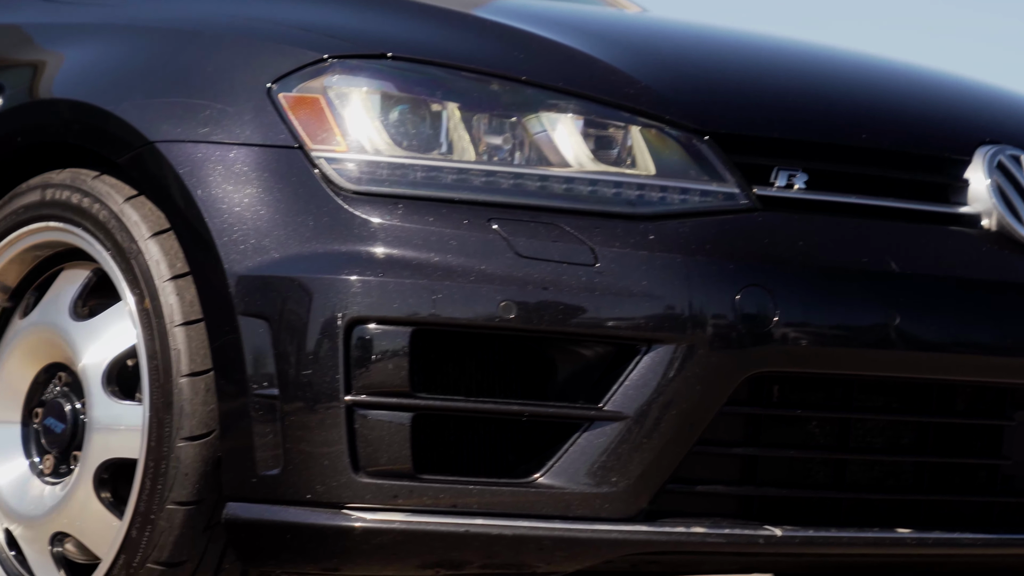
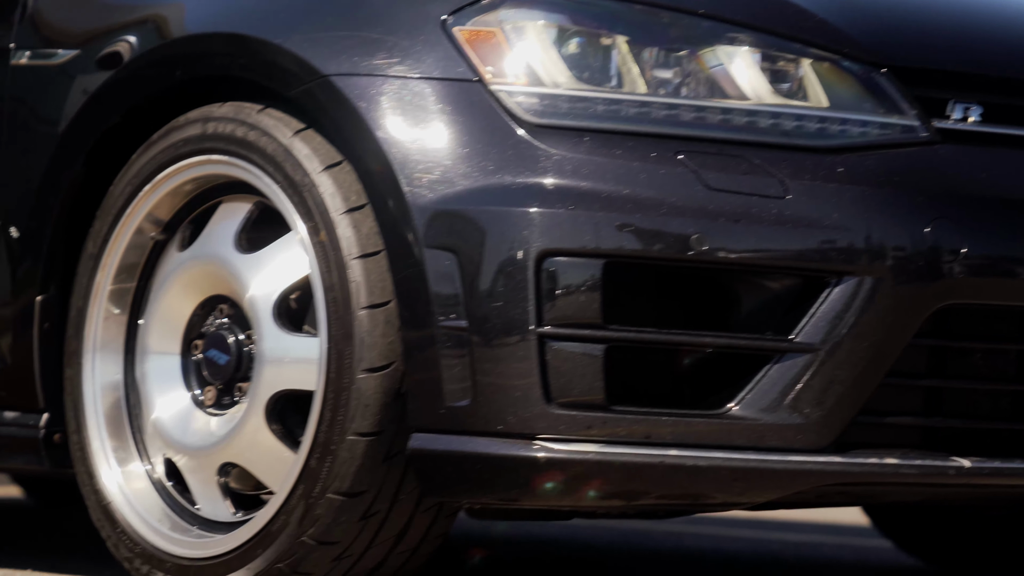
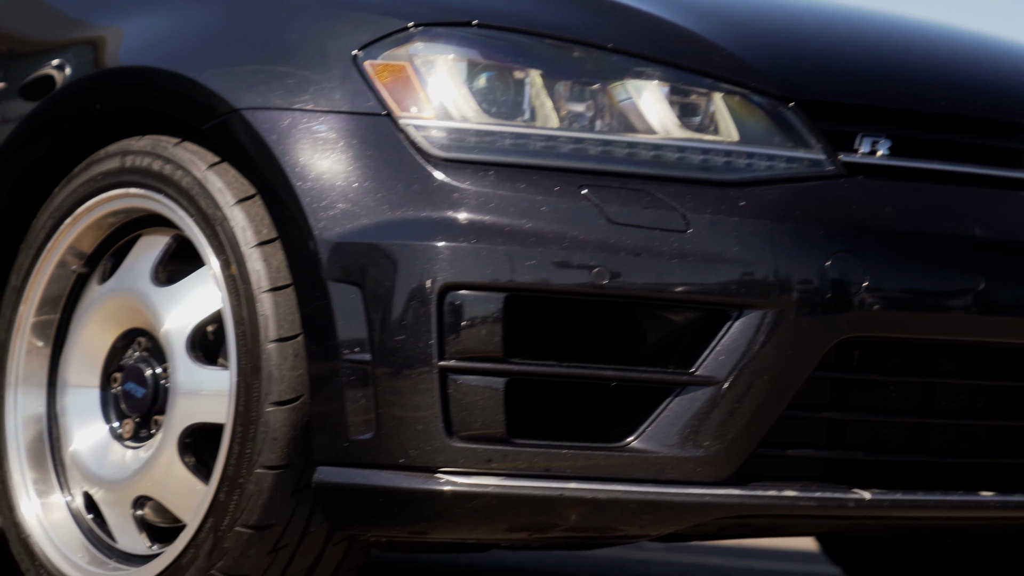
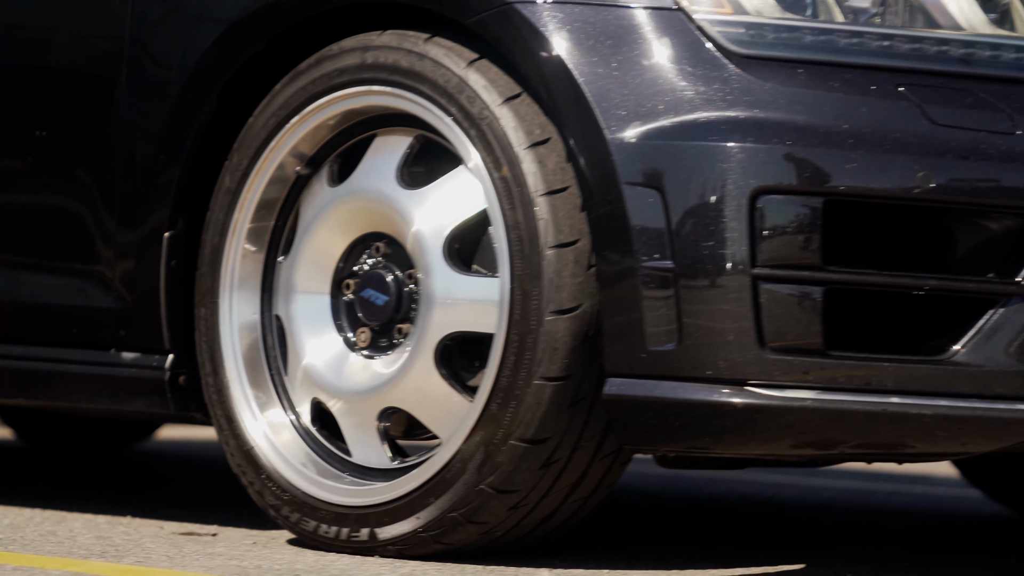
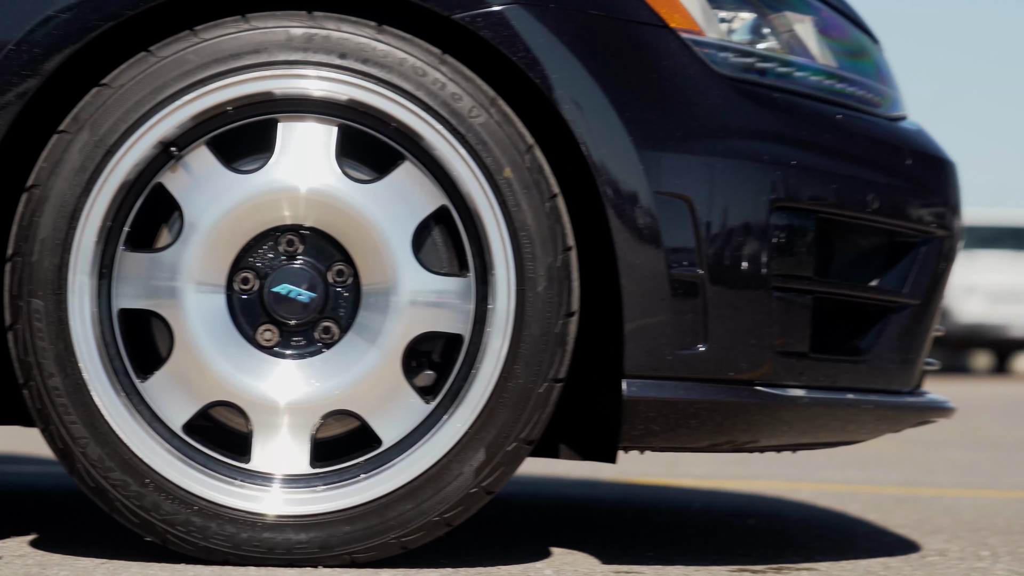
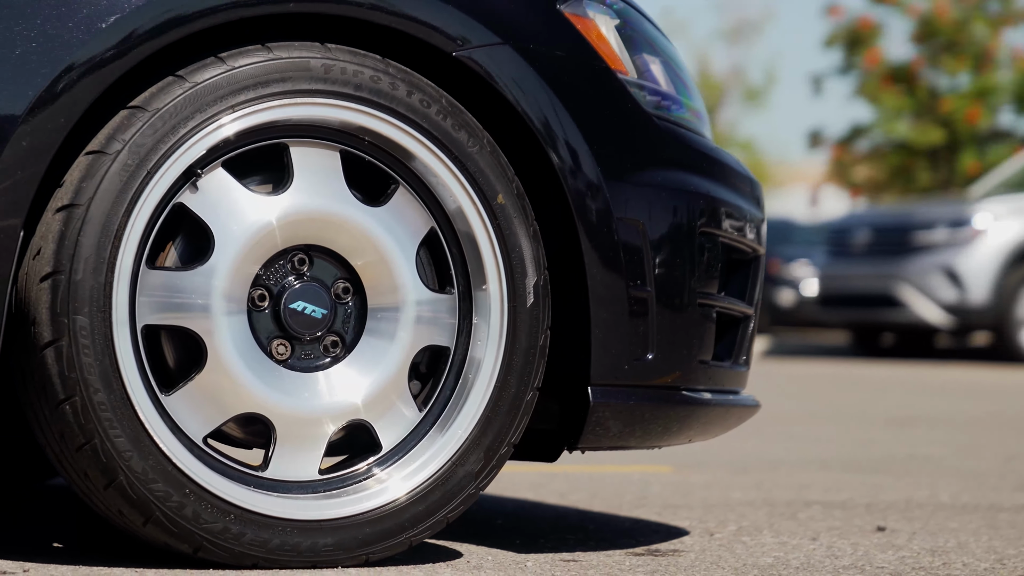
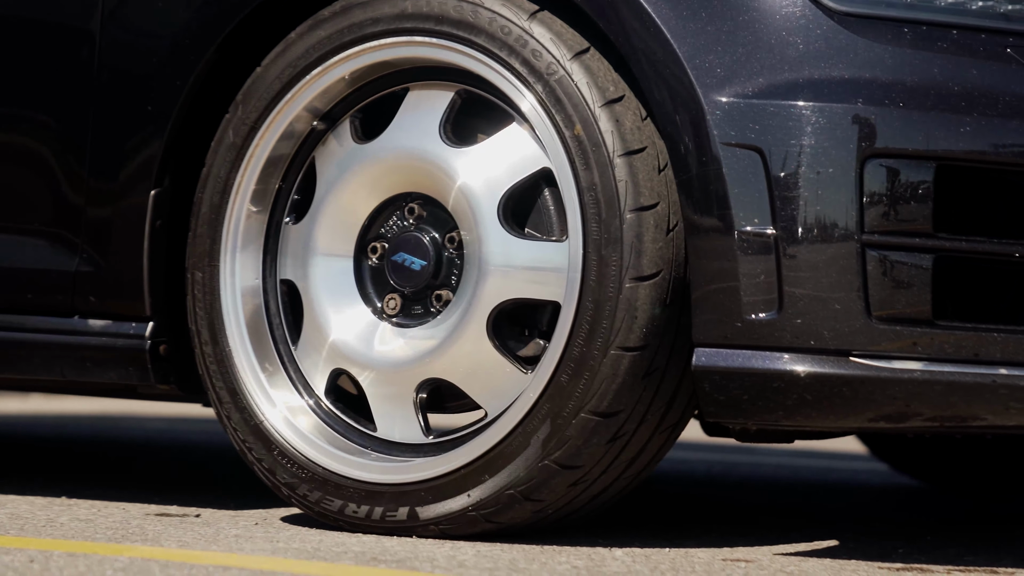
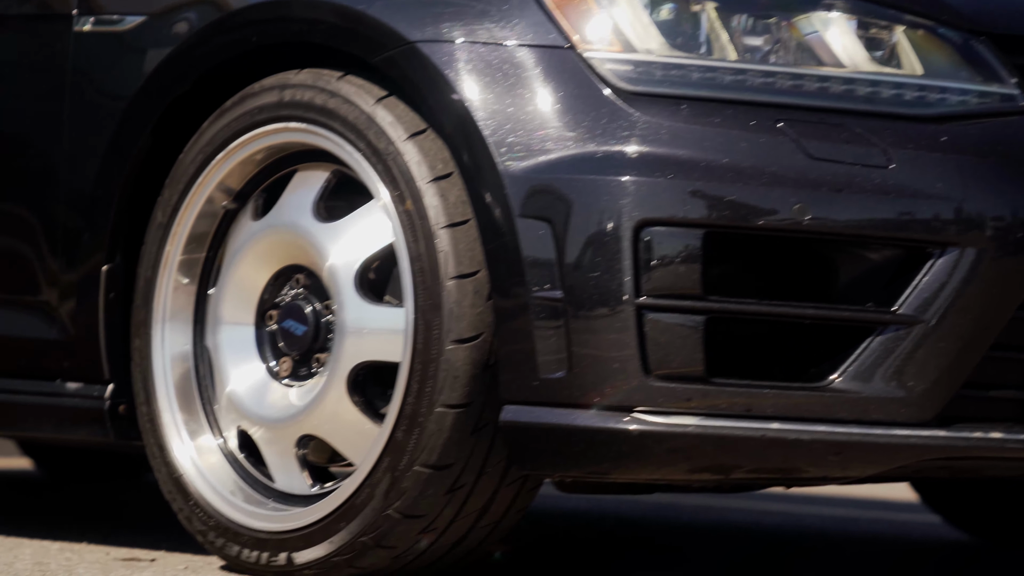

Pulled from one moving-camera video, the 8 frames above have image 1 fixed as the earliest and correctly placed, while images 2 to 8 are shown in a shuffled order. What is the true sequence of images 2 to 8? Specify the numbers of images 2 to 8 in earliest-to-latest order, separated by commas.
3, 2, 8, 4, 7, 5, 6
